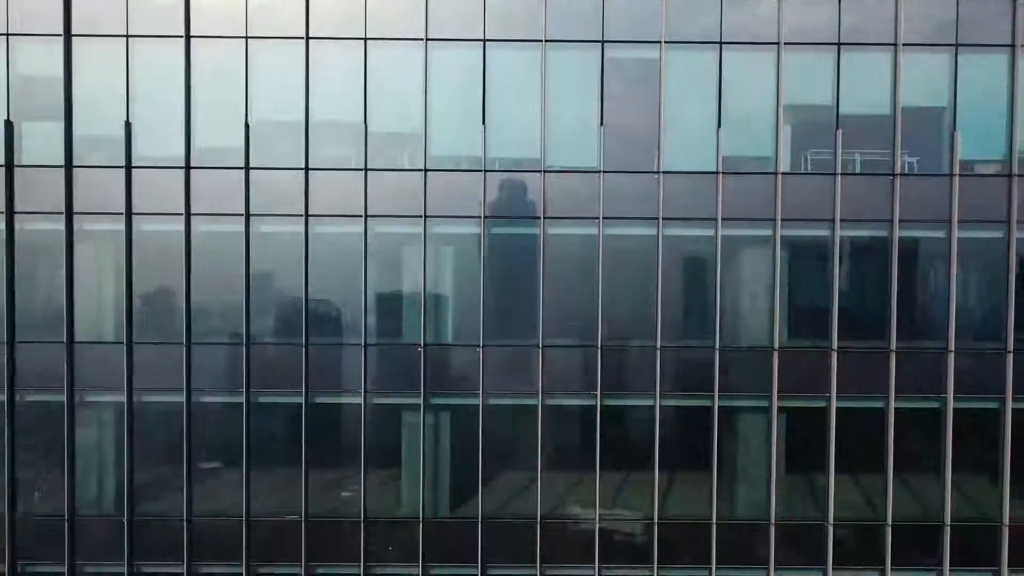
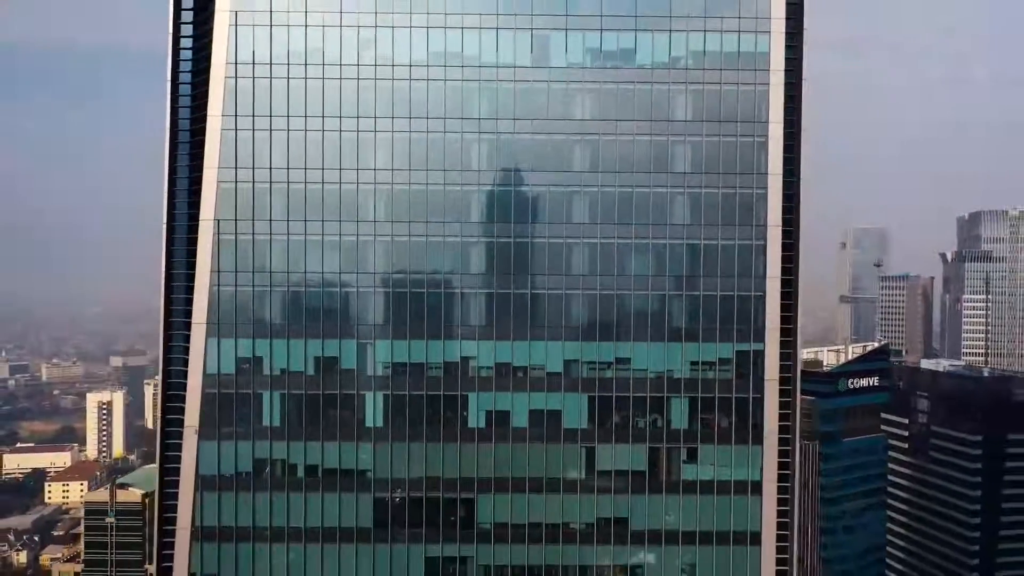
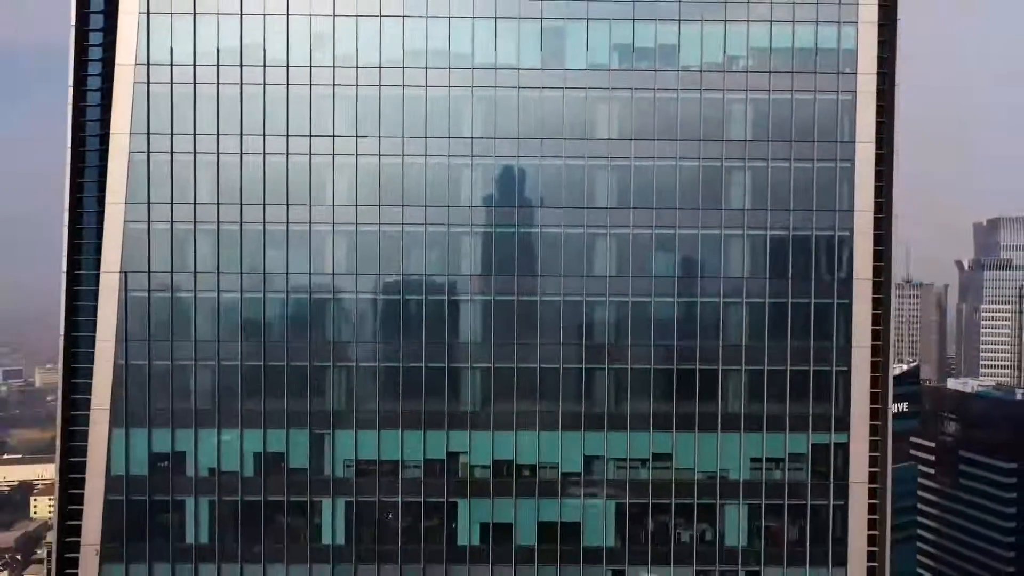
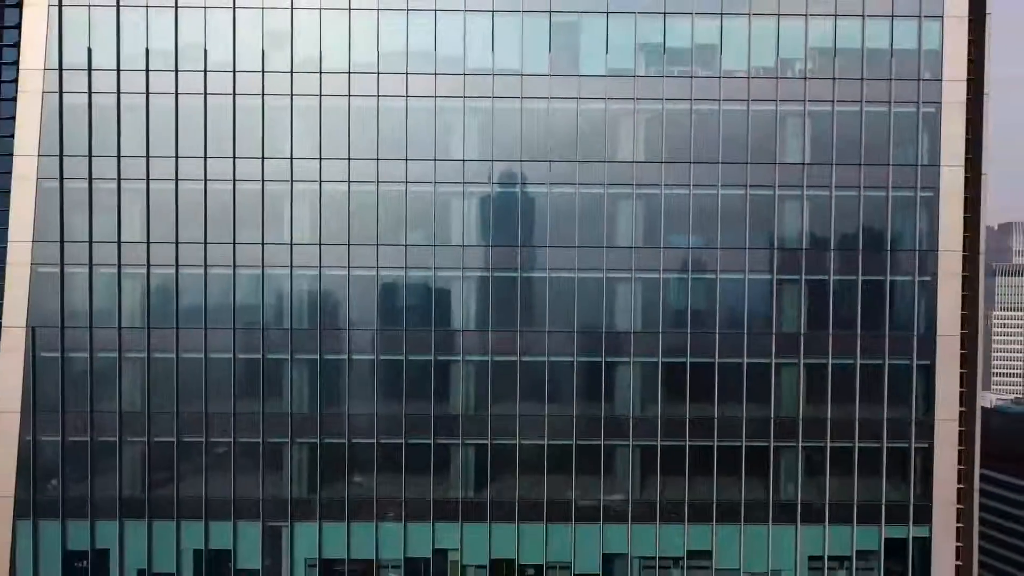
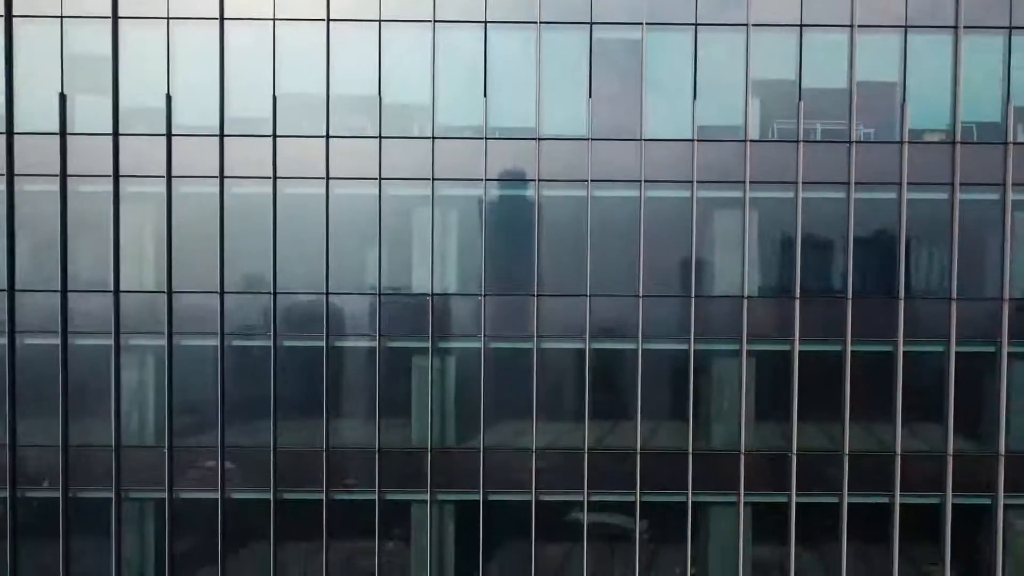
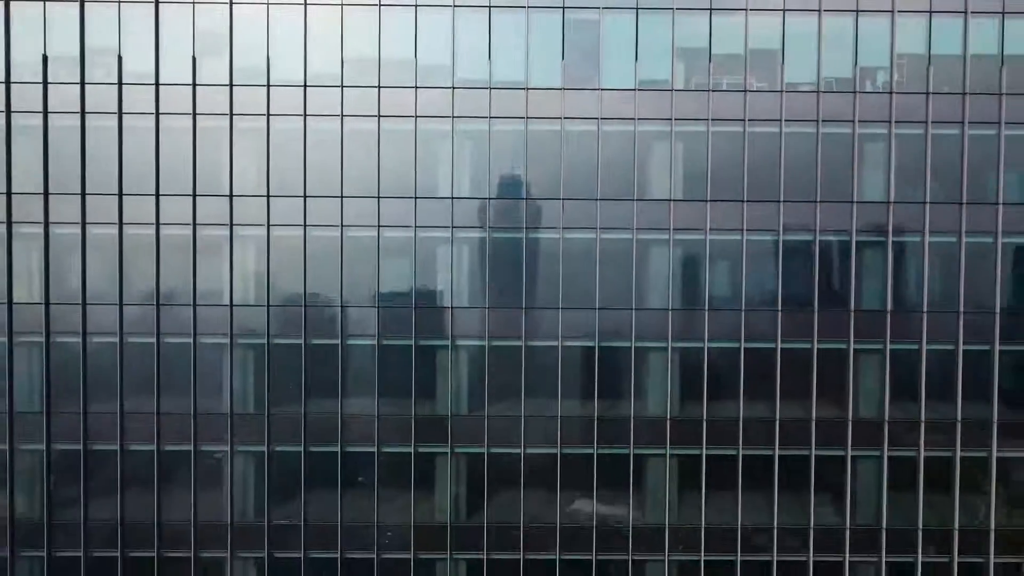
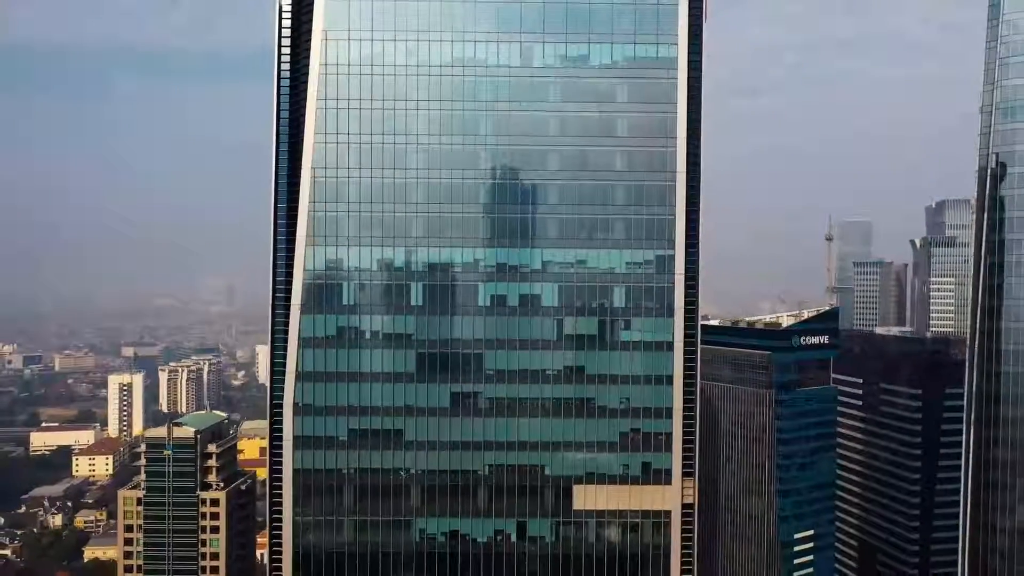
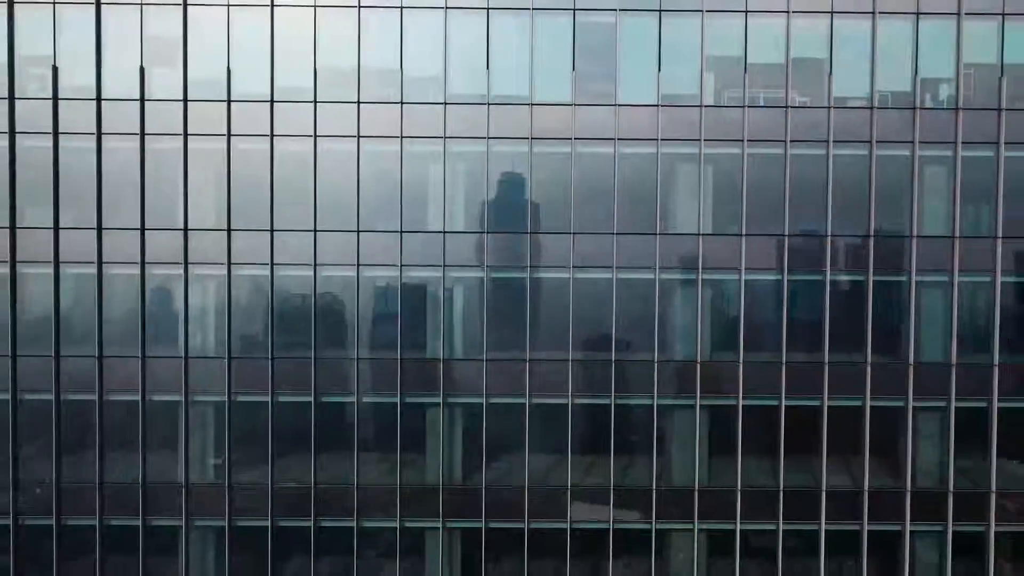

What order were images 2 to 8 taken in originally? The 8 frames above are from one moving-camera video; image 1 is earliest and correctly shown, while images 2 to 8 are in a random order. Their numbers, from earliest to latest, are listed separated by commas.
5, 8, 6, 4, 3, 2, 7
